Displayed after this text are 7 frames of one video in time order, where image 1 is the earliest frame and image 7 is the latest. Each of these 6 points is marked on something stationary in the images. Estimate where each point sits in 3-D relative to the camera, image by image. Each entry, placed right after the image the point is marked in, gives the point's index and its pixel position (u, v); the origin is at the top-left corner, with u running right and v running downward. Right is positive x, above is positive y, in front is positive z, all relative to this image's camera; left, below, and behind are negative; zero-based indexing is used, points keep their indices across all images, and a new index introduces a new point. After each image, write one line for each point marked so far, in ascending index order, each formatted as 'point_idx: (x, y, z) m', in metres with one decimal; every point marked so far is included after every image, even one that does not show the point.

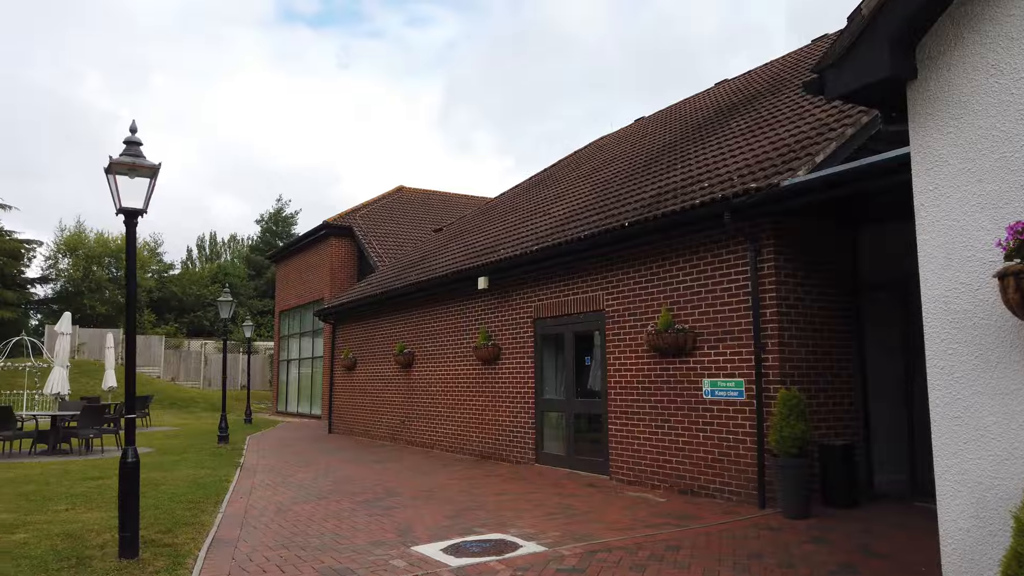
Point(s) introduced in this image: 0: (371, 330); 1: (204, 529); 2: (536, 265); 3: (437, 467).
0: (-3.5, -1.0, +16.6) m
1: (-3.1, -2.4, +6.7) m
2: (+0.4, +0.4, +11.7) m
3: (-1.3, -3.0, +11.4) m
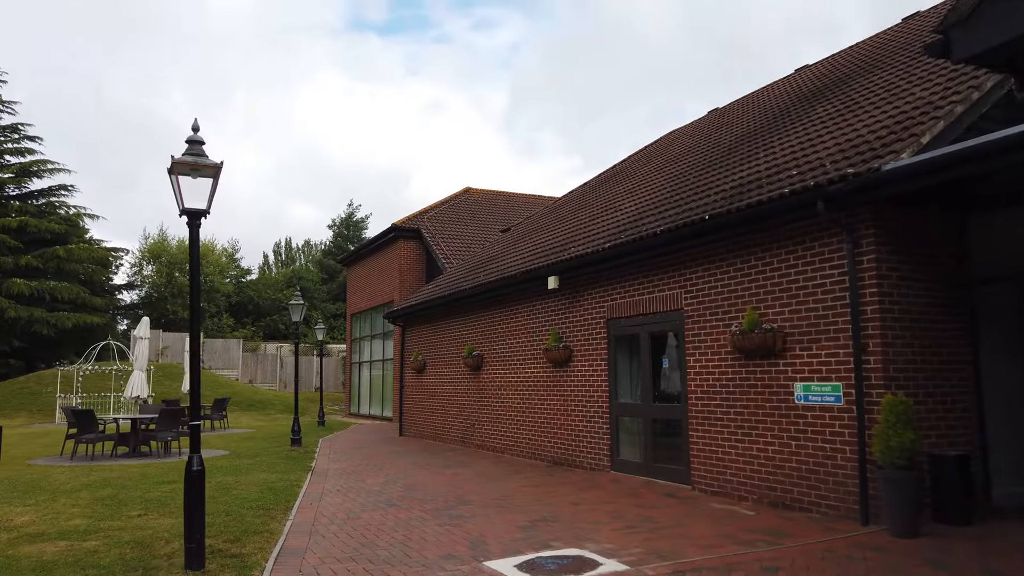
0: (-1.7, -1.1, +16.4) m
1: (-2.3, -2.4, +6.5) m
2: (+1.6, +0.4, +11.2) m
3: (0.0, -3.0, +11.0) m
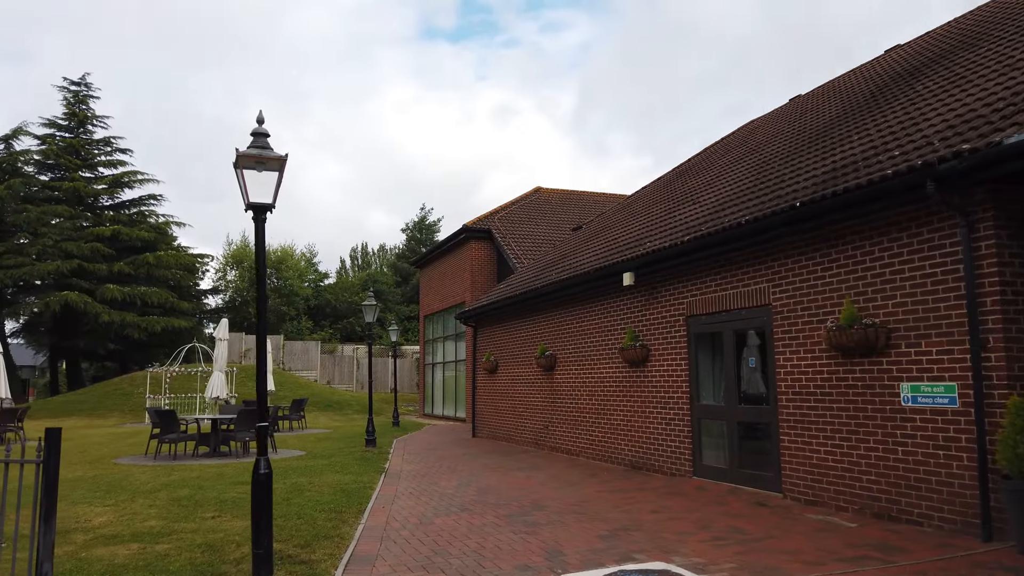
0: (0.0, -1.0, +16.1) m
1: (-1.6, -2.4, +6.3) m
2: (+2.8, +0.5, +10.5) m
3: (+1.2, -3.0, +10.6) m
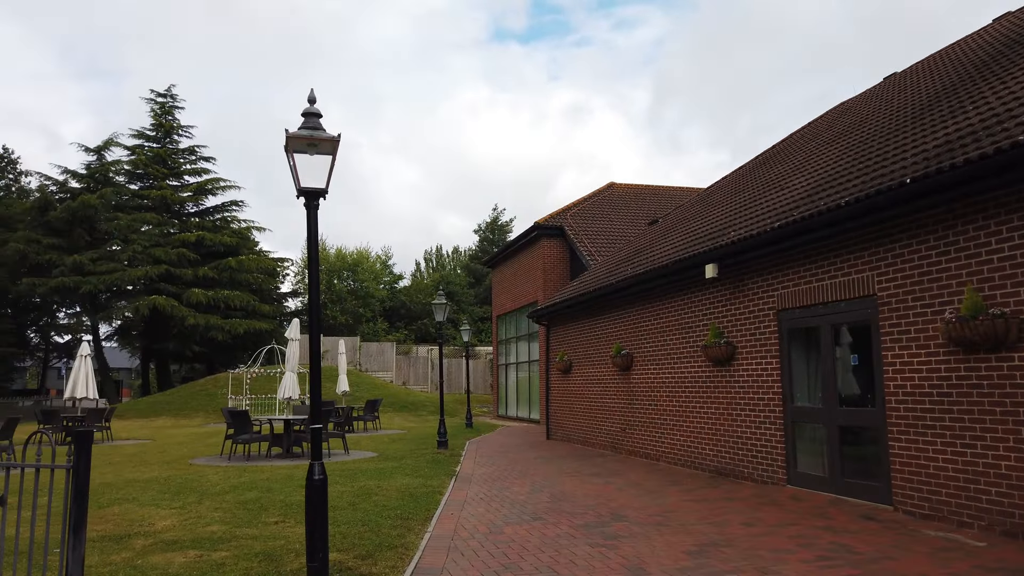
0: (+1.7, -1.0, +15.4) m
1: (-0.9, -2.3, +5.9) m
2: (+3.8, +0.6, +9.6) m
3: (+2.3, -2.9, +9.8) m
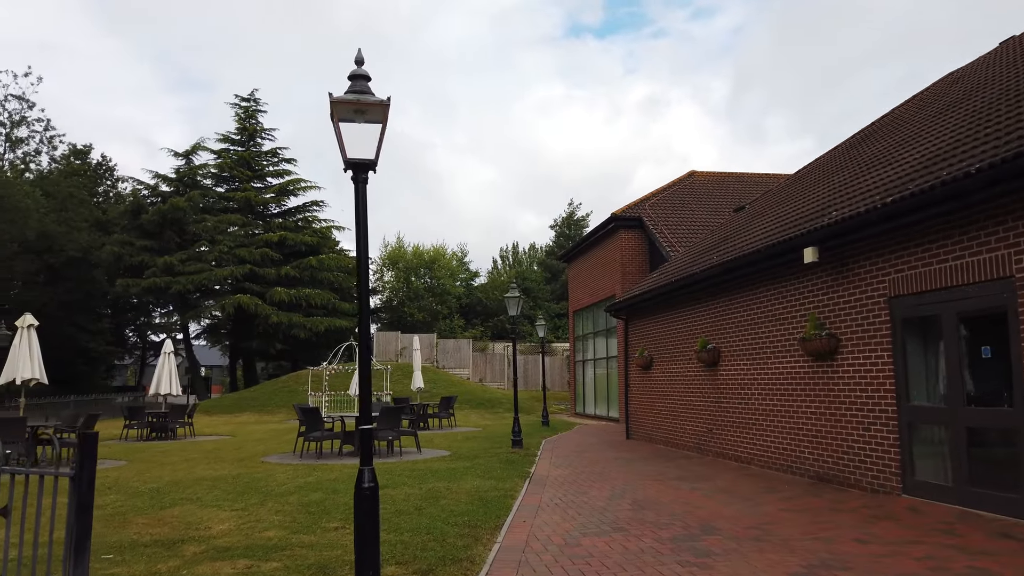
0: (+3.4, -0.8, +14.5) m
1: (-0.3, -2.2, +5.3) m
2: (+4.8, +0.8, +8.5) m
3: (+3.3, -2.7, +8.9) m
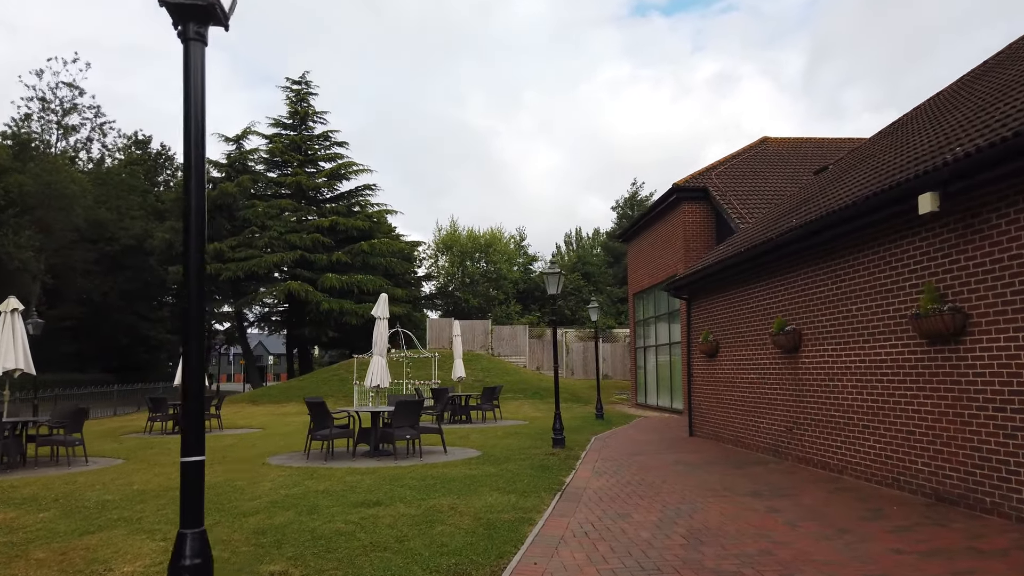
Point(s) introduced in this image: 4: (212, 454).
0: (+4.2, -0.3, +12.3) m
1: (-0.4, -2.0, +3.6) m
2: (+5.0, +1.2, +6.2) m
3: (+3.6, -2.3, +6.8) m
4: (-4.9, -2.7, +10.9) m
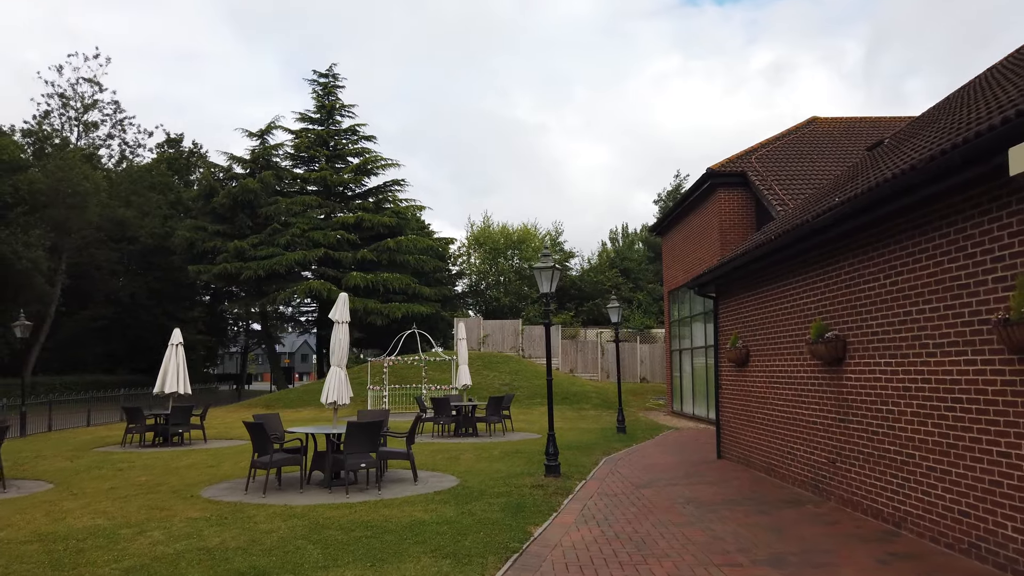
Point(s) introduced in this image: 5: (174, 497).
0: (+4.0, -0.2, +10.3) m
1: (-1.2, -2.0, +2.0) m
2: (+4.3, +1.2, +4.1) m
3: (+3.0, -2.3, +4.8) m
4: (-5.1, -2.7, +9.5) m
5: (-4.1, -2.5, +8.0) m
